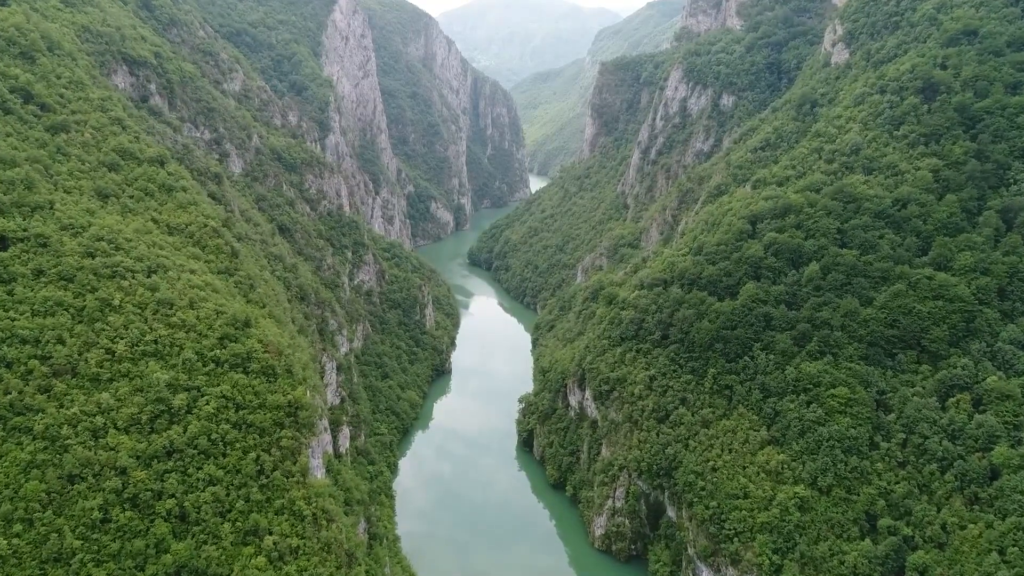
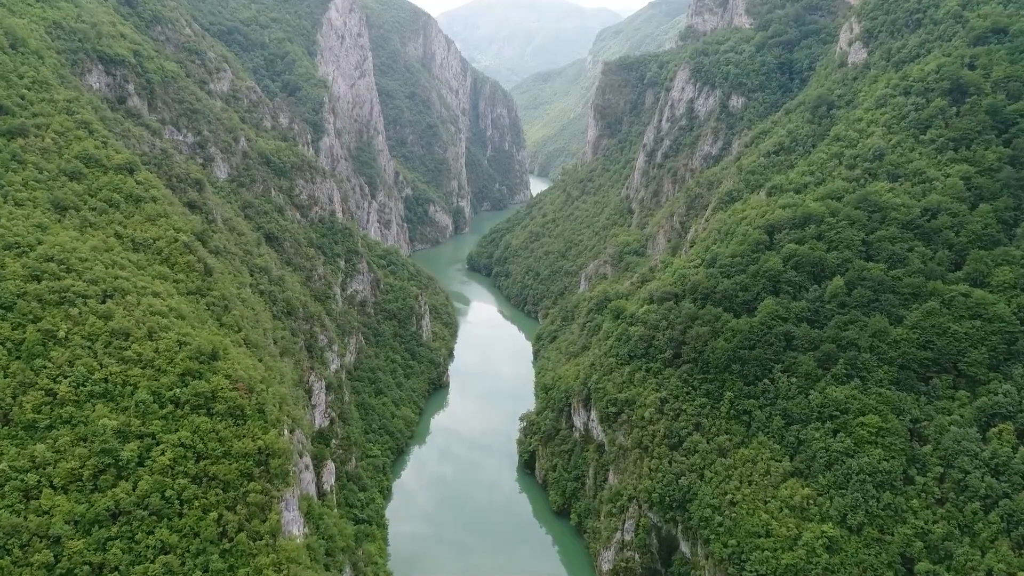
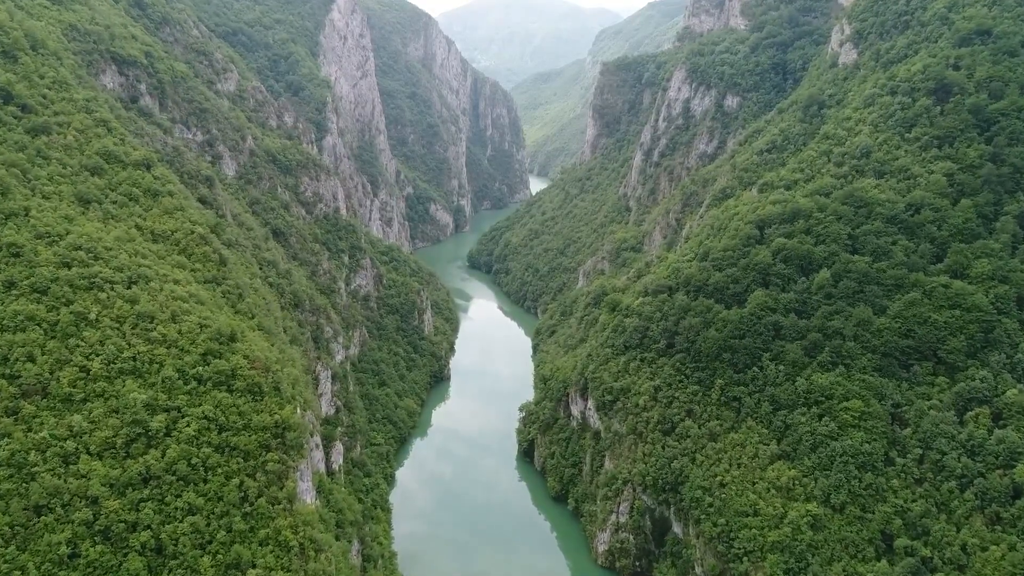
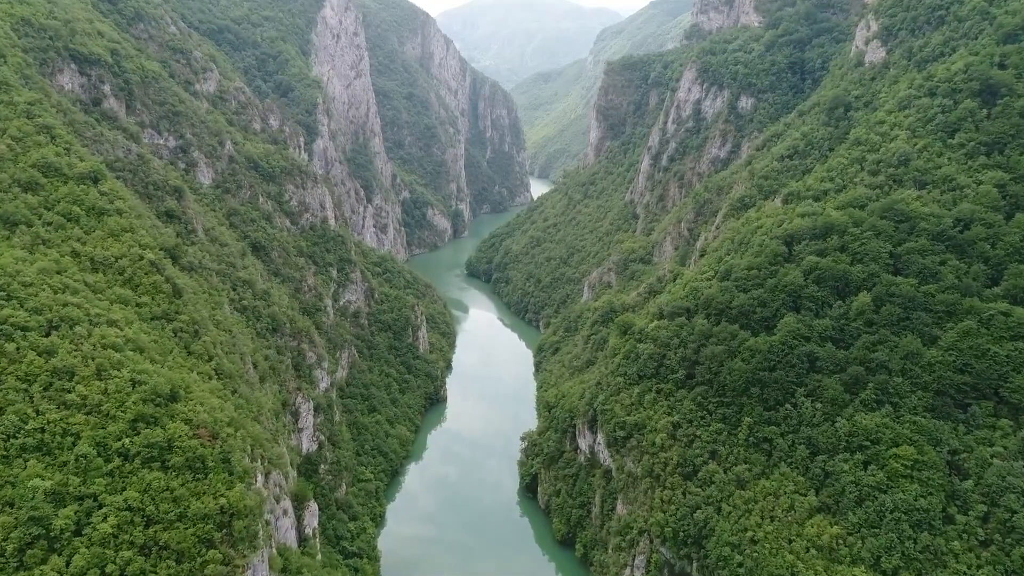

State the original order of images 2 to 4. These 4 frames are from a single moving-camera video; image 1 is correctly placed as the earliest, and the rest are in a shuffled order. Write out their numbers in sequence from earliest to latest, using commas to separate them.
3, 2, 4
